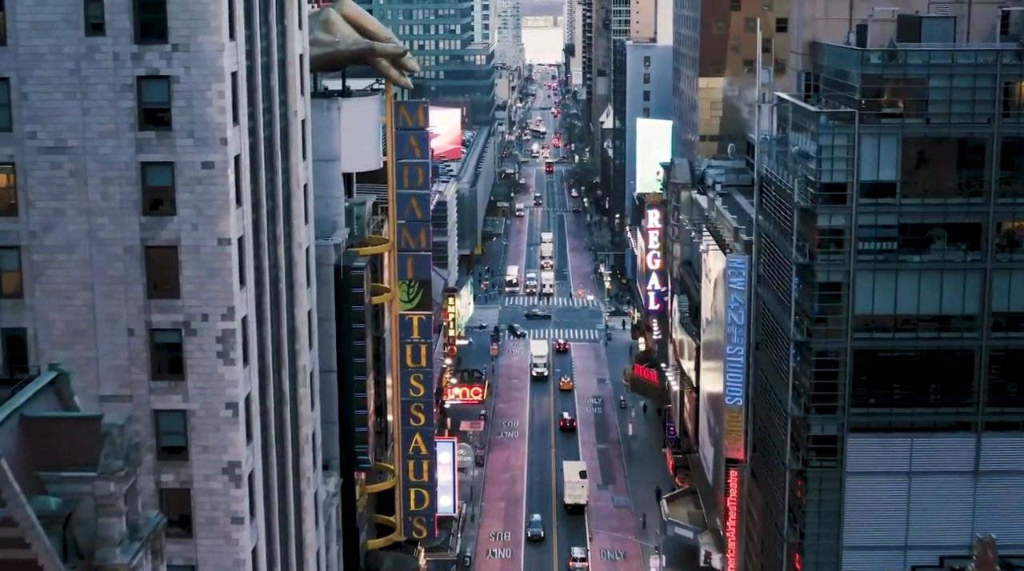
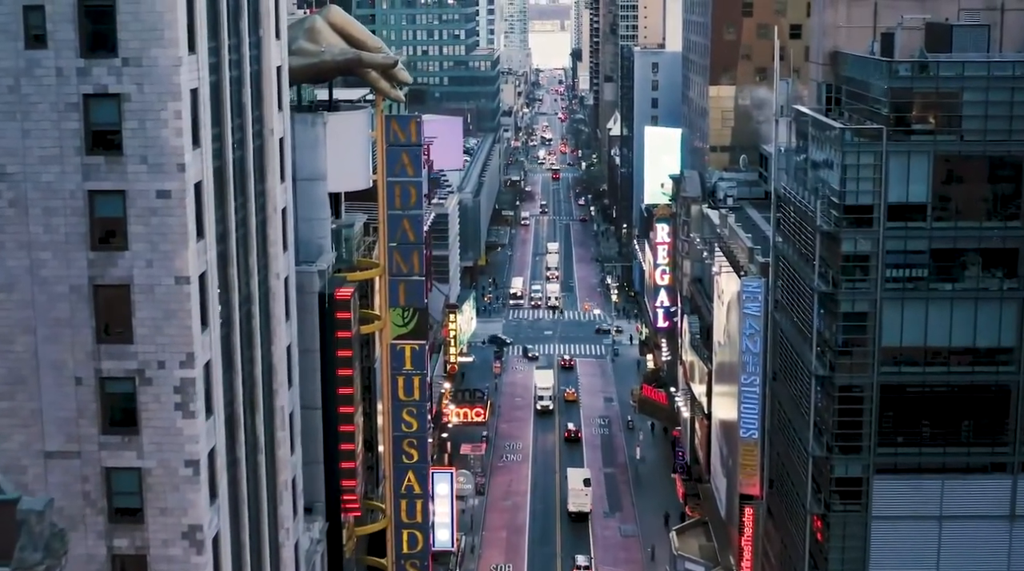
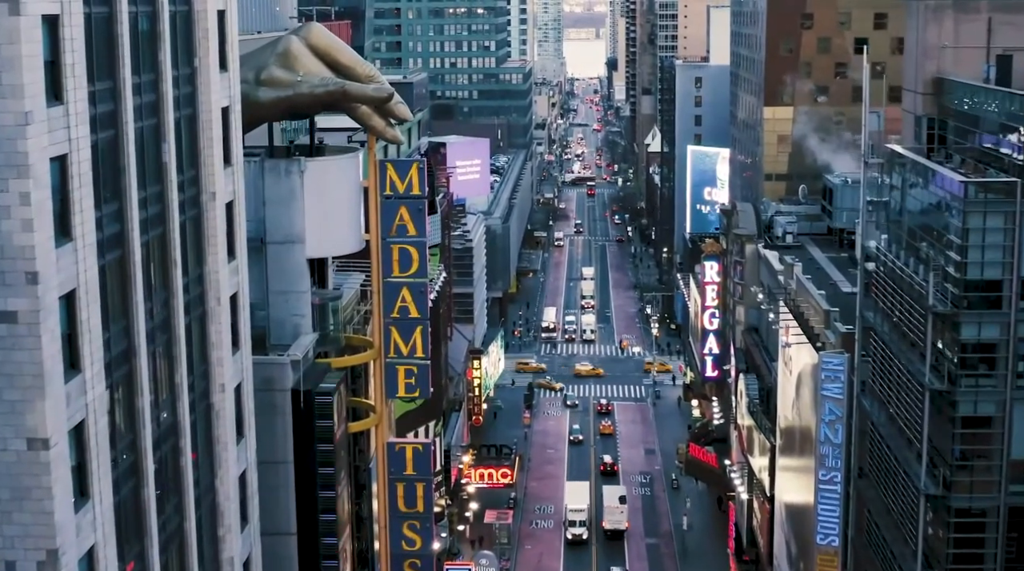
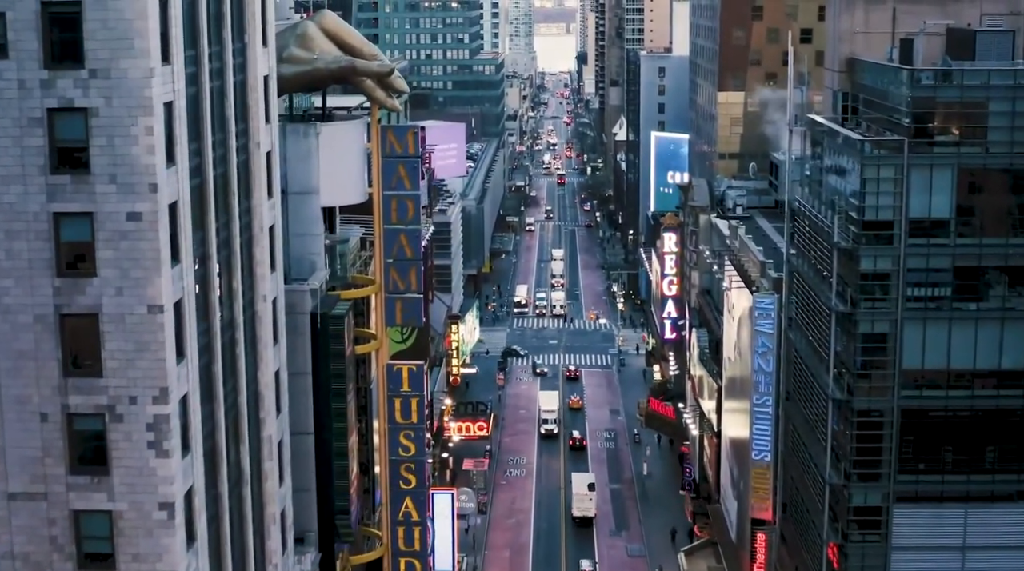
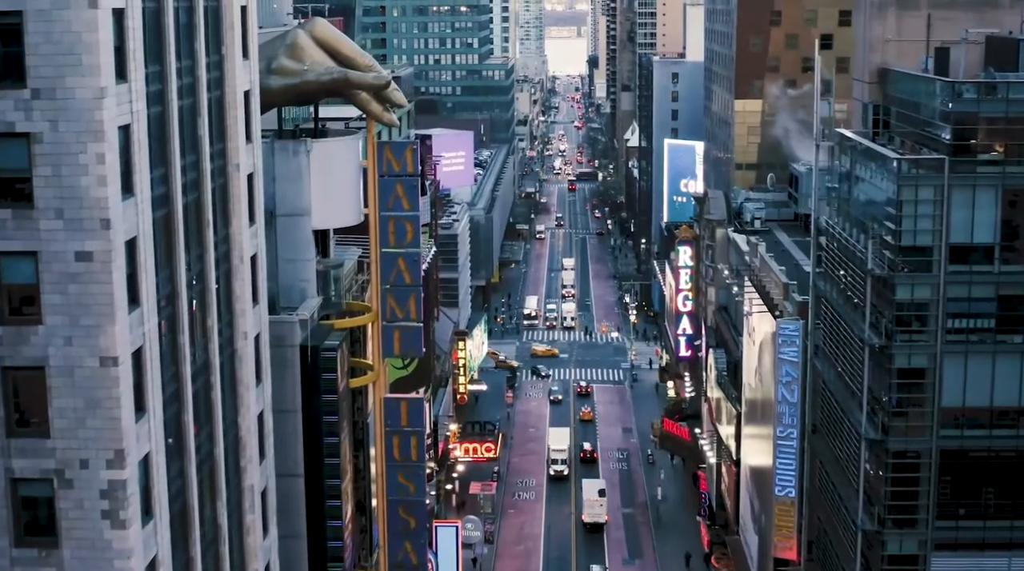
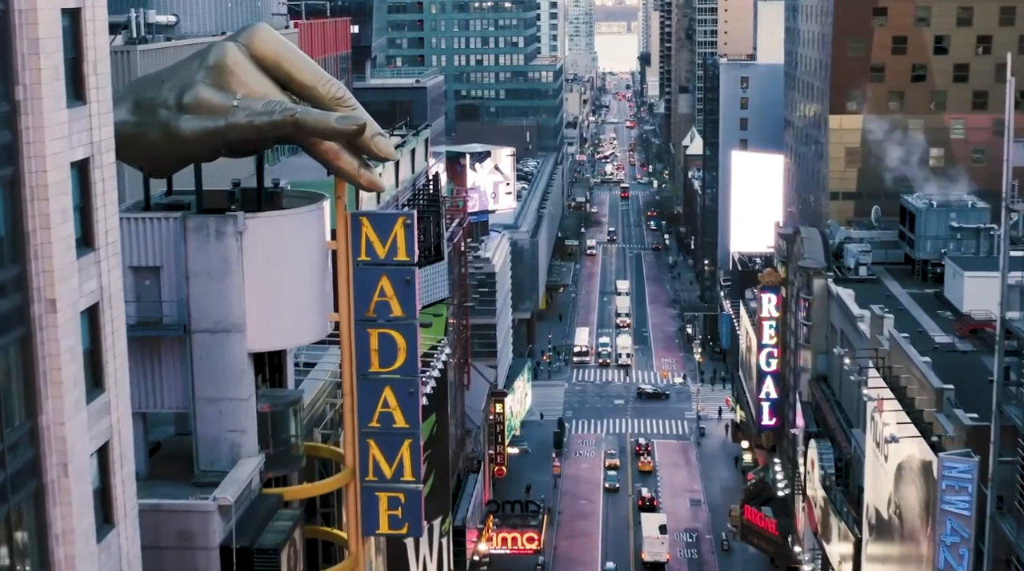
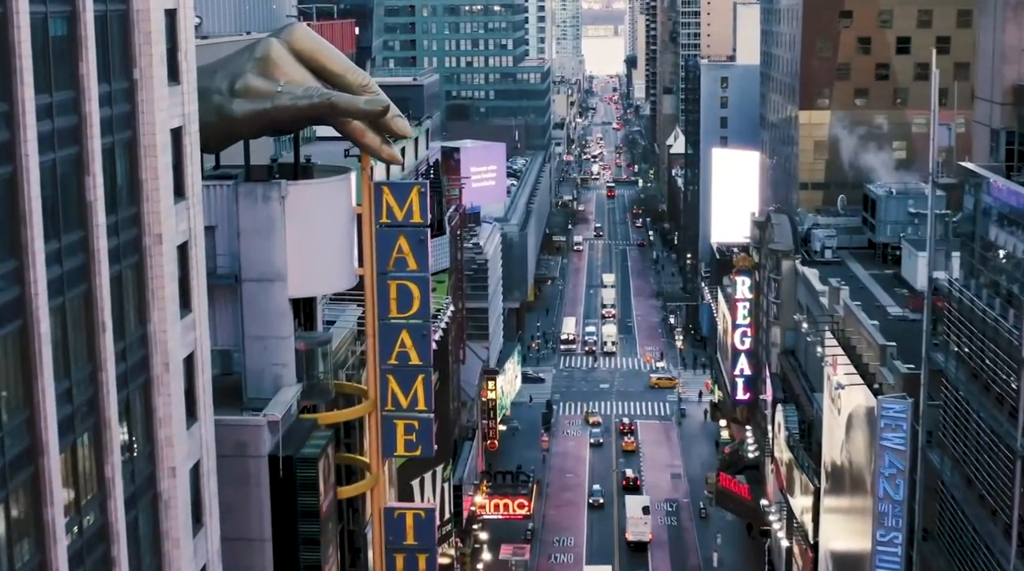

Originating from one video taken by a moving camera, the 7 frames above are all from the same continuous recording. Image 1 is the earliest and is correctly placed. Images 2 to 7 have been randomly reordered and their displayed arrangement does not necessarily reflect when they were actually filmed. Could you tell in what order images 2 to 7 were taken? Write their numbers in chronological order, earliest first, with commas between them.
2, 4, 5, 3, 7, 6
